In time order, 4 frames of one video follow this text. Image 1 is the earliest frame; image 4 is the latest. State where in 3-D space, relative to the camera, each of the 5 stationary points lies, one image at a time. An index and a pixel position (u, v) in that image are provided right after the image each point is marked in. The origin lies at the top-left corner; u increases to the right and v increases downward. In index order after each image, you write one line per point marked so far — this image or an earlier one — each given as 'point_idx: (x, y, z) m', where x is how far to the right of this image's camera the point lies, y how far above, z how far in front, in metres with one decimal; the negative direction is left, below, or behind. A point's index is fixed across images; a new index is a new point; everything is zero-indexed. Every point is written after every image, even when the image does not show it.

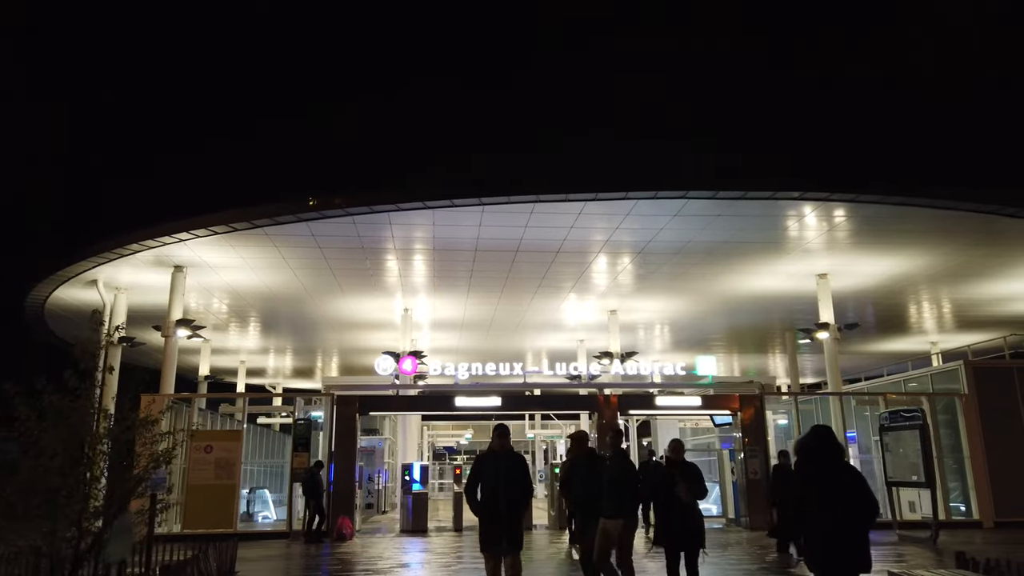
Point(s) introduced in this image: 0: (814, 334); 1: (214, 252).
0: (+7.2, -1.1, +18.2) m
1: (-6.0, +0.7, +15.2) m
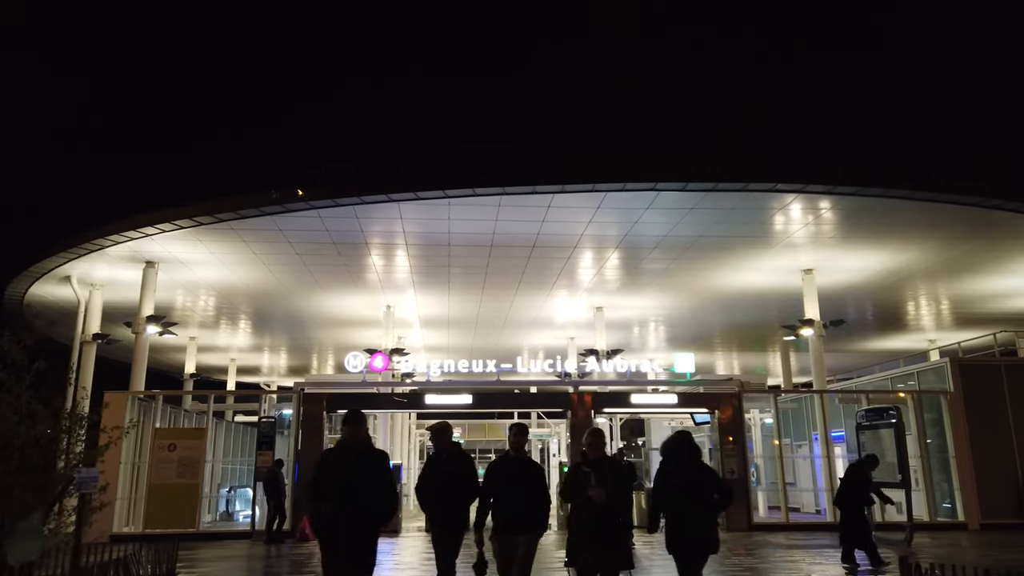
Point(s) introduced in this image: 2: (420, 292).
0: (+6.7, -1.0, +17.8) m
1: (-6.5, +0.8, +15.0) m
2: (-2.4, -0.1, +19.8) m
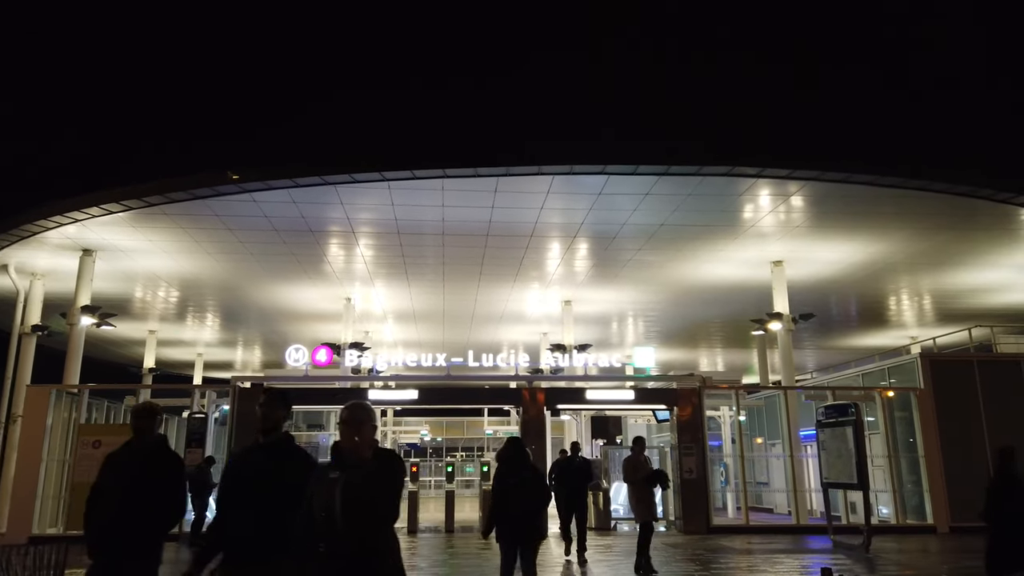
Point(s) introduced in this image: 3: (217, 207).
0: (+5.8, -0.9, +17.1) m
1: (-7.4, +1.0, +14.3) m
2: (-3.3, +0.1, +19.2) m
3: (-5.0, +1.4, +12.8) m
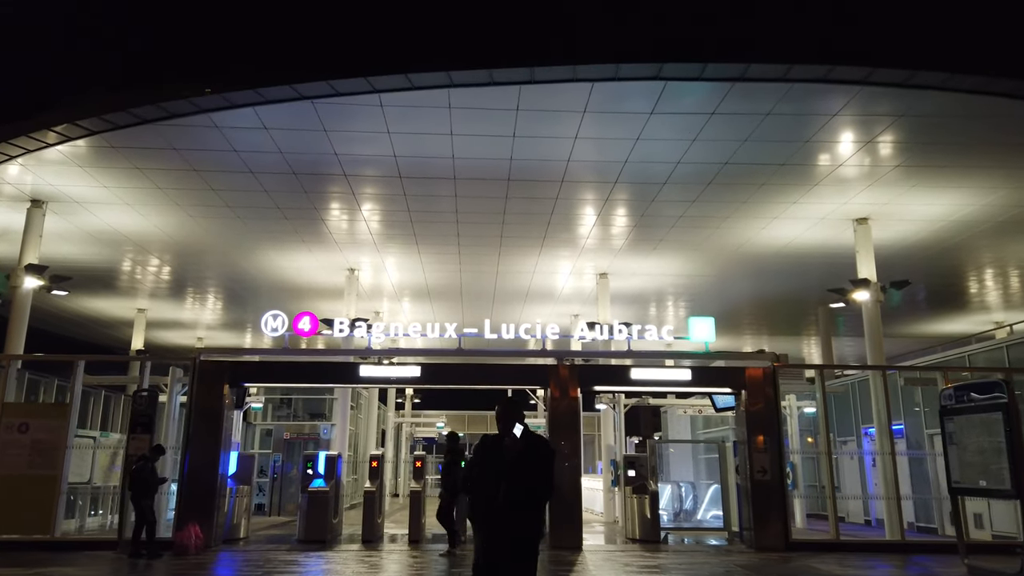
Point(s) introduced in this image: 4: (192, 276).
0: (+6.3, -0.2, +14.3) m
1: (-7.0, +1.7, +12.0) m
2: (-2.7, +0.8, +16.7) m
3: (-4.6, +2.1, +10.4) m
4: (-8.3, +0.3, +19.4) m
